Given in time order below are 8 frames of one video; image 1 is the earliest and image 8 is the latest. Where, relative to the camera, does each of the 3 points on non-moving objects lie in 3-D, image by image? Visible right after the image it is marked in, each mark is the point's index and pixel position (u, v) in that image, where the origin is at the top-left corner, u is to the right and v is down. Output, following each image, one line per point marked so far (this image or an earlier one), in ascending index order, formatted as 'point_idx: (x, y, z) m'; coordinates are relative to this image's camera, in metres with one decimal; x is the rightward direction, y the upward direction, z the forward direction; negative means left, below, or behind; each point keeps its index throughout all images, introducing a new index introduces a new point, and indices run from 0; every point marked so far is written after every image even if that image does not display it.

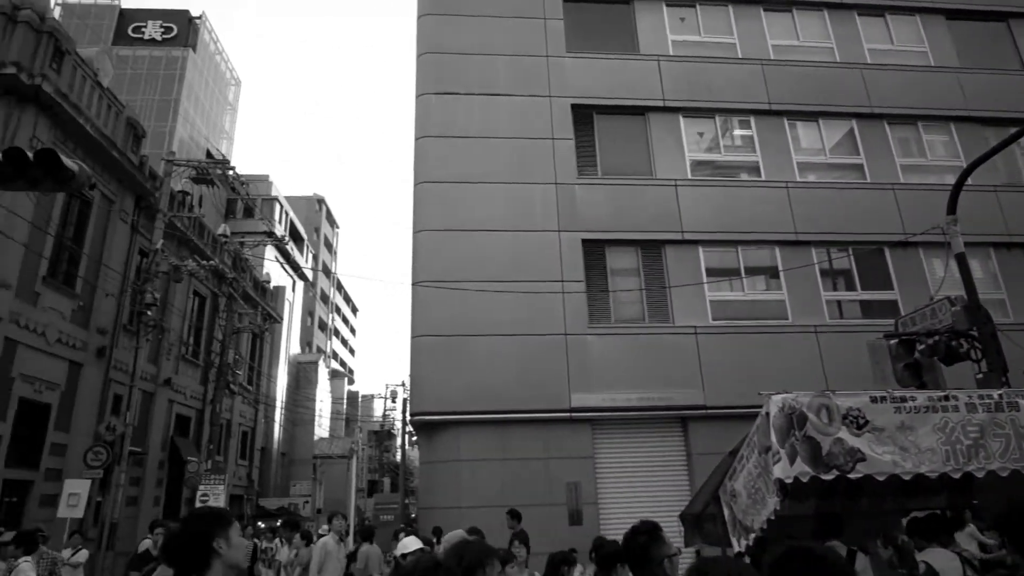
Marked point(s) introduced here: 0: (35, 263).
0: (-12.2, +0.7, +15.1) m
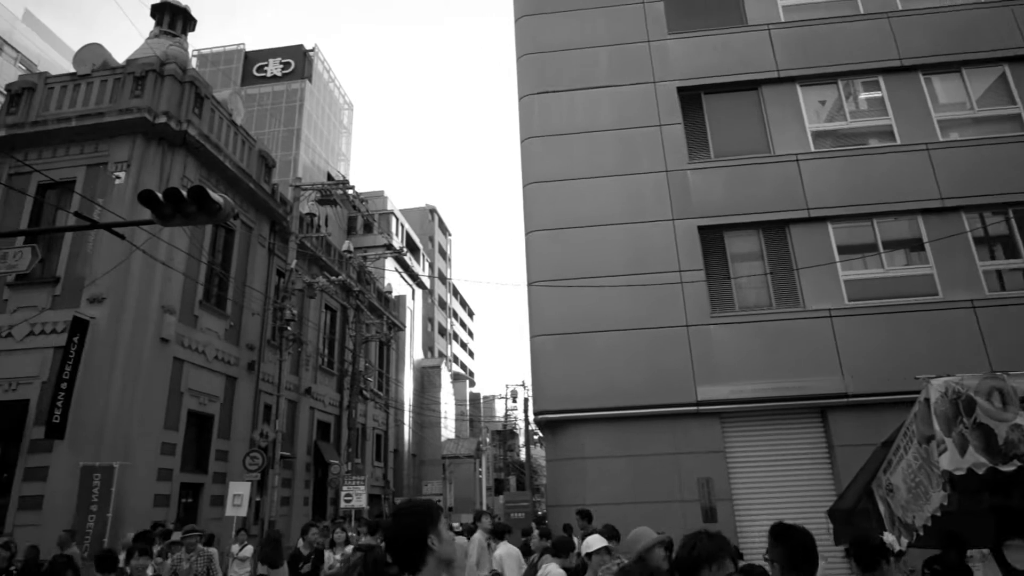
0: (-9.1, 0.0, +16.8) m
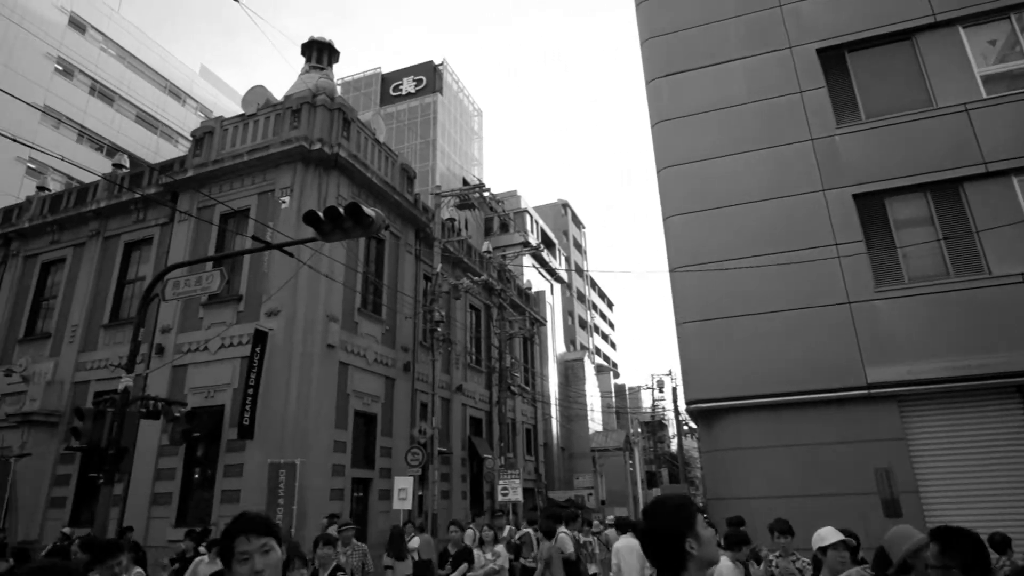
0: (-4.9, -0.3, +18.2) m
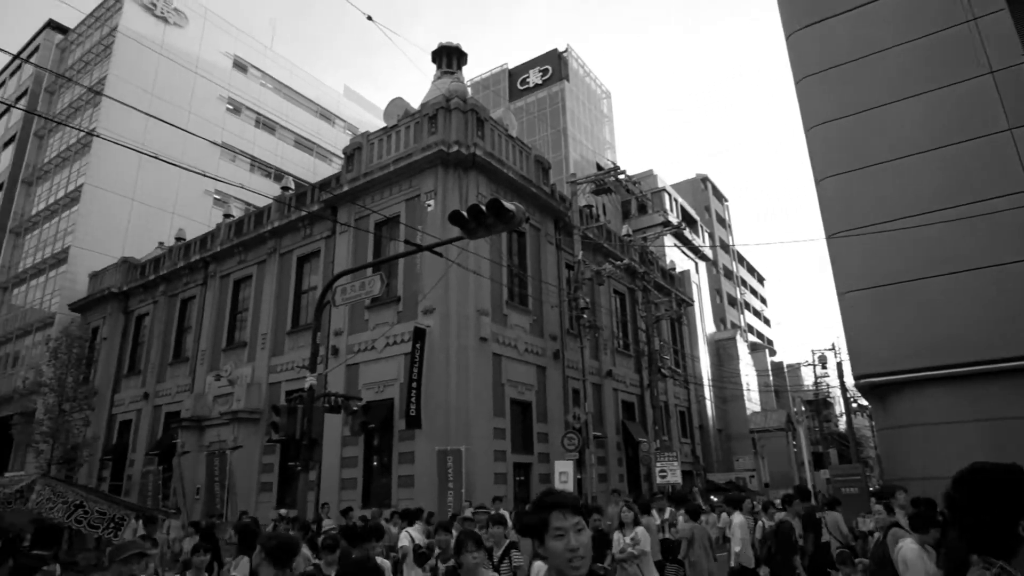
0: (-0.4, -0.1, +18.9) m
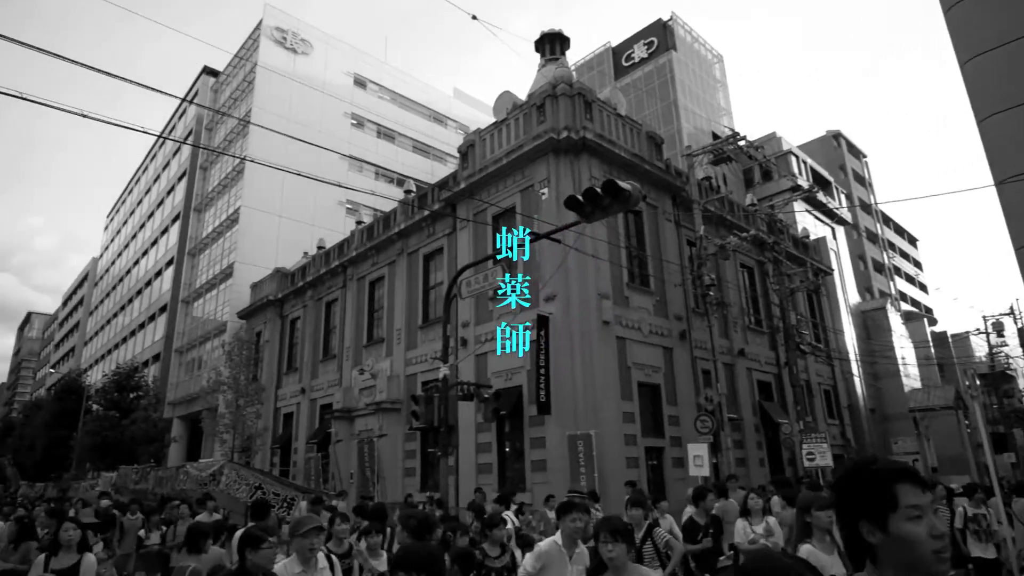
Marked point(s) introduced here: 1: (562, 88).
0: (+3.4, +0.5, +18.6) m
1: (+1.5, +6.1, +17.6) m
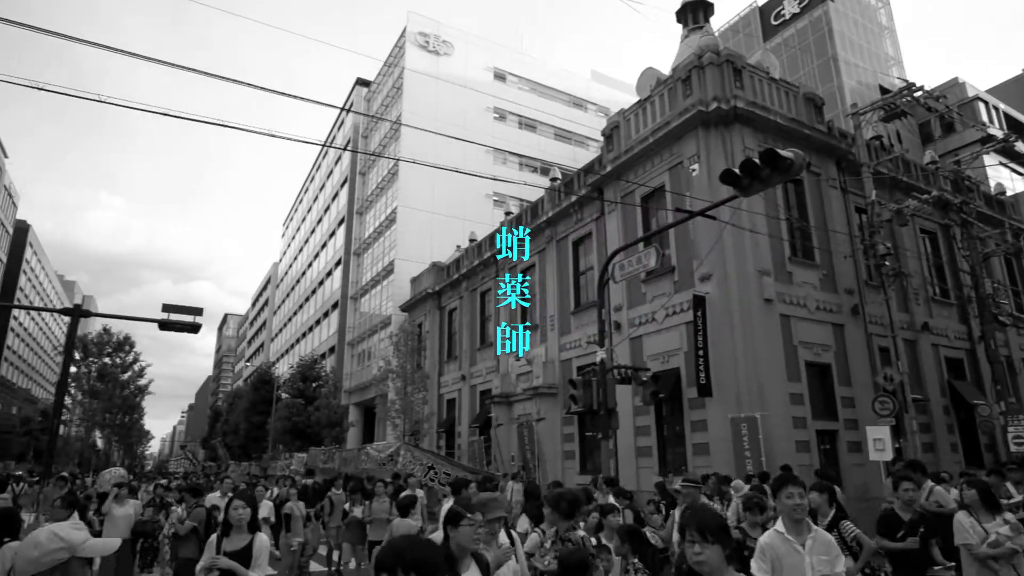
0: (+8.2, +1.2, +17.6) m
1: (+5.8, +6.7, +16.8) m
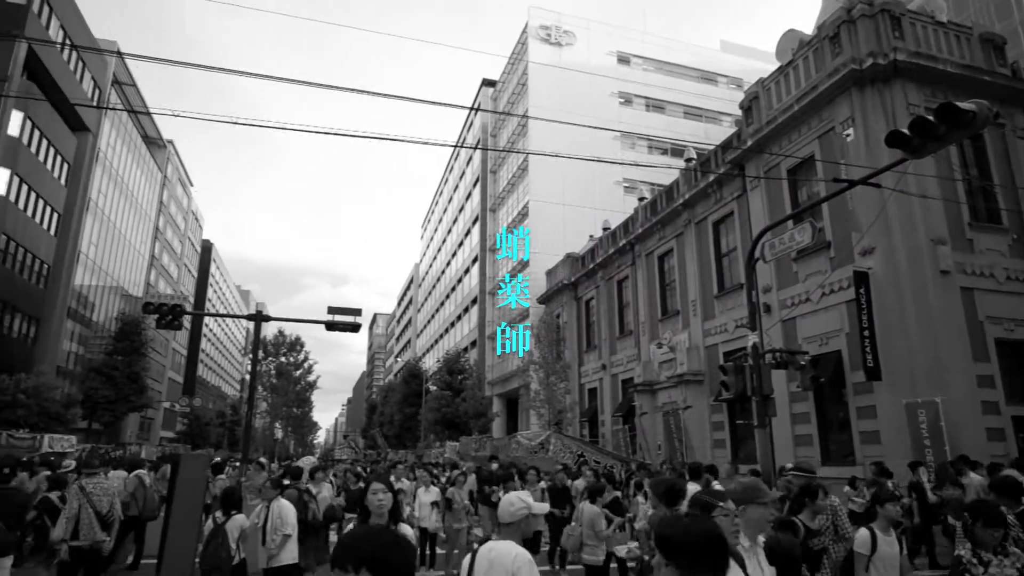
0: (+12.1, +2.1, +15.7) m
1: (+9.3, +7.4, +15.3) m
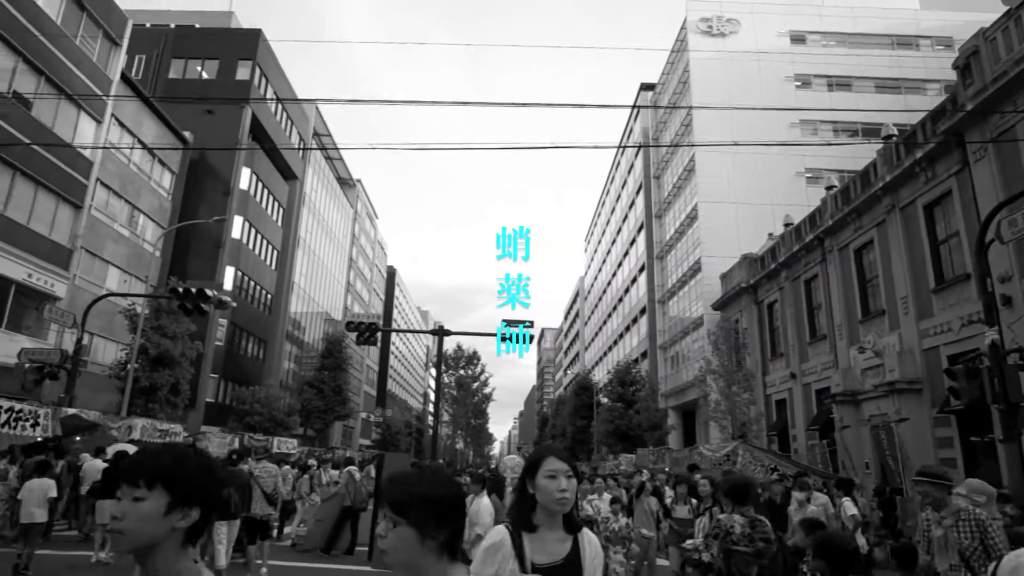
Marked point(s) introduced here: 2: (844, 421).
0: (+16.0, +2.7, +11.7) m
1: (+13.0, +7.8, +12.4) m
2: (+10.4, -4.2, +18.2) m
